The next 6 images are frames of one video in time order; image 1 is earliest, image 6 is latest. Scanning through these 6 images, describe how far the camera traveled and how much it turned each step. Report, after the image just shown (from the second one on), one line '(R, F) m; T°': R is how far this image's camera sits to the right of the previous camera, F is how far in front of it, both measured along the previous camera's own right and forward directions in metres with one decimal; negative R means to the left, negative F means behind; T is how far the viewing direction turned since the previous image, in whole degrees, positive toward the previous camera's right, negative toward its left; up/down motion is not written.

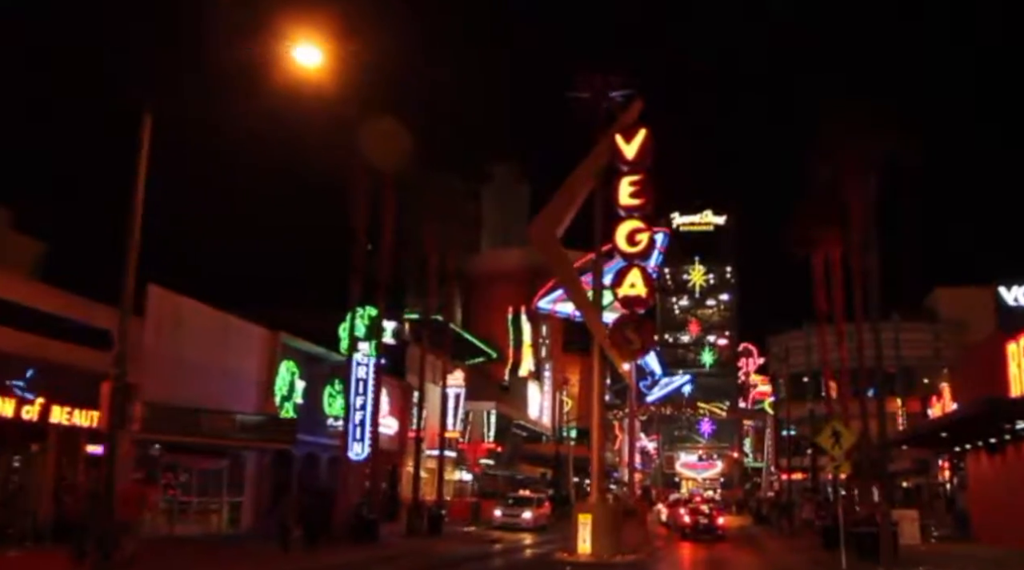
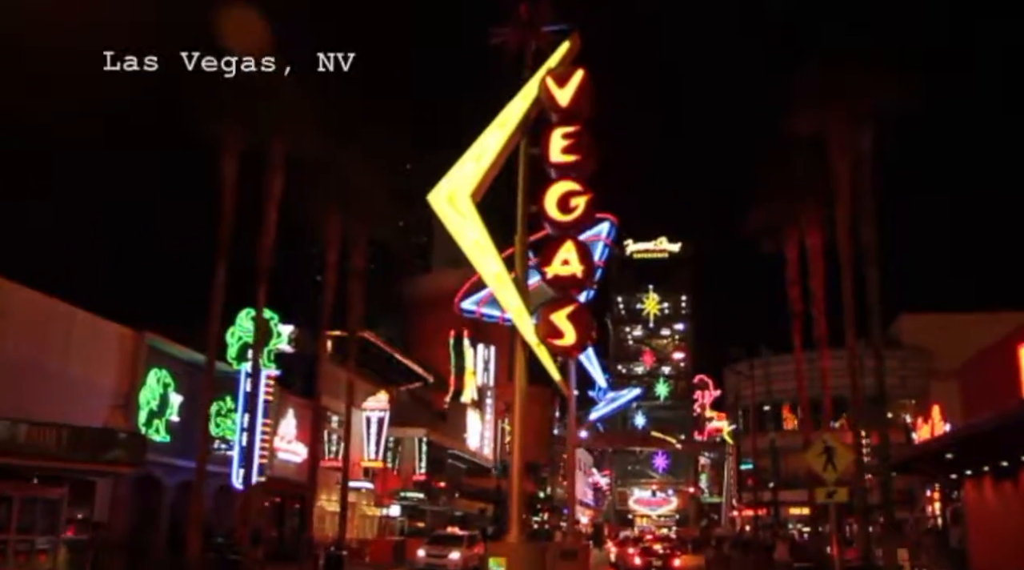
(+1.2, +5.5) m; +3°
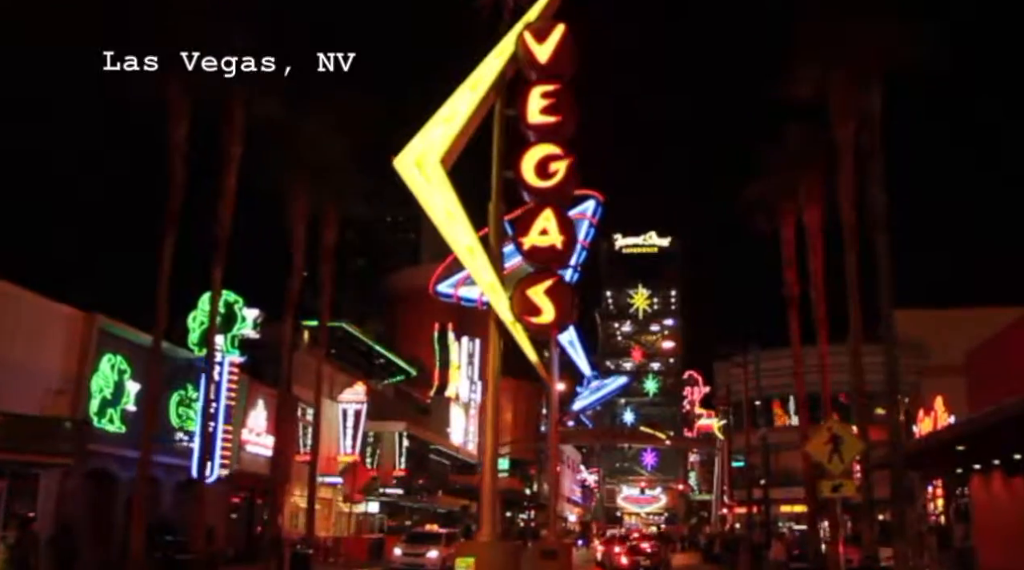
(+0.3, +1.8) m; +1°
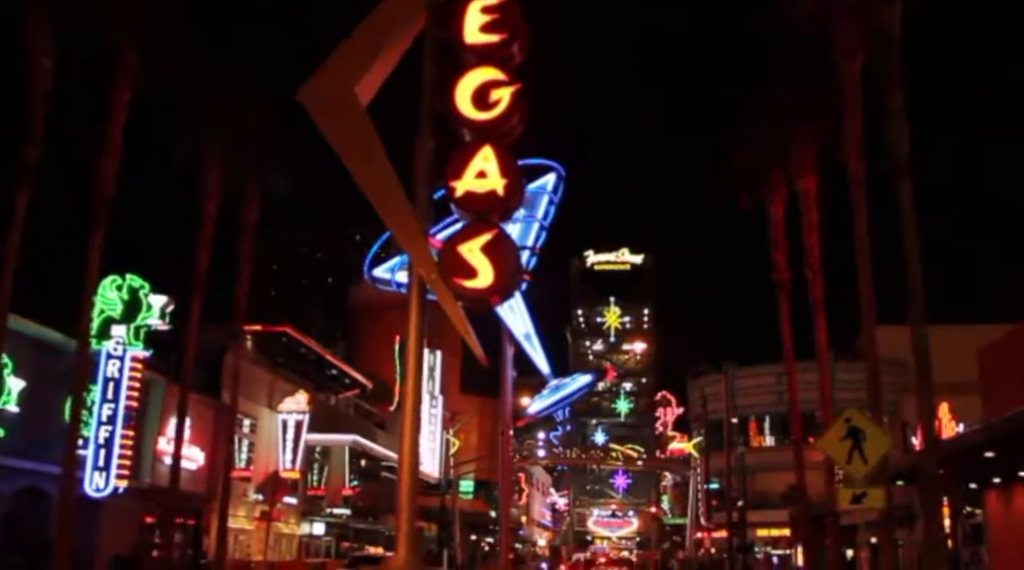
(+0.7, +3.7) m; +2°
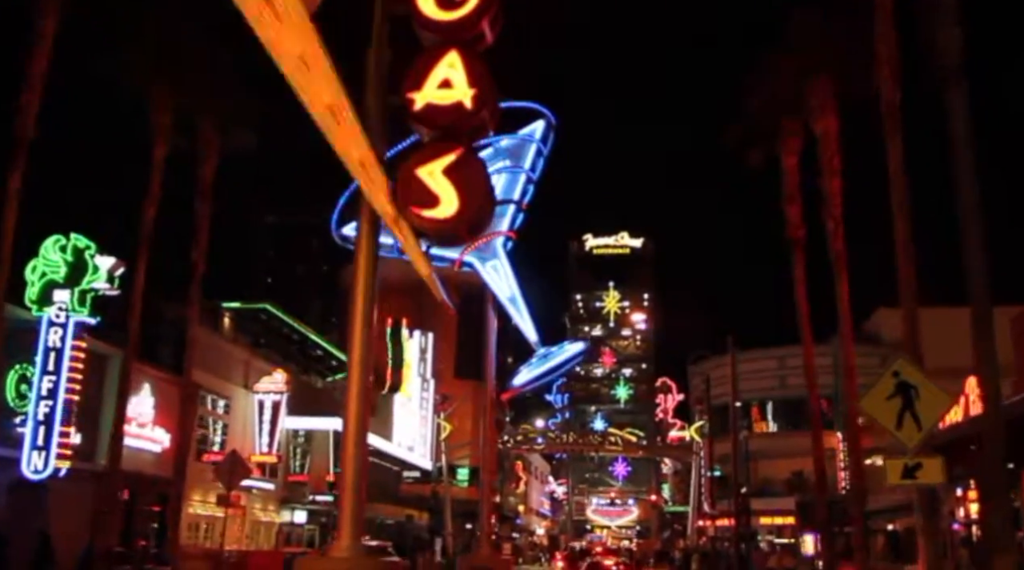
(+0.4, +2.4) m; 0°
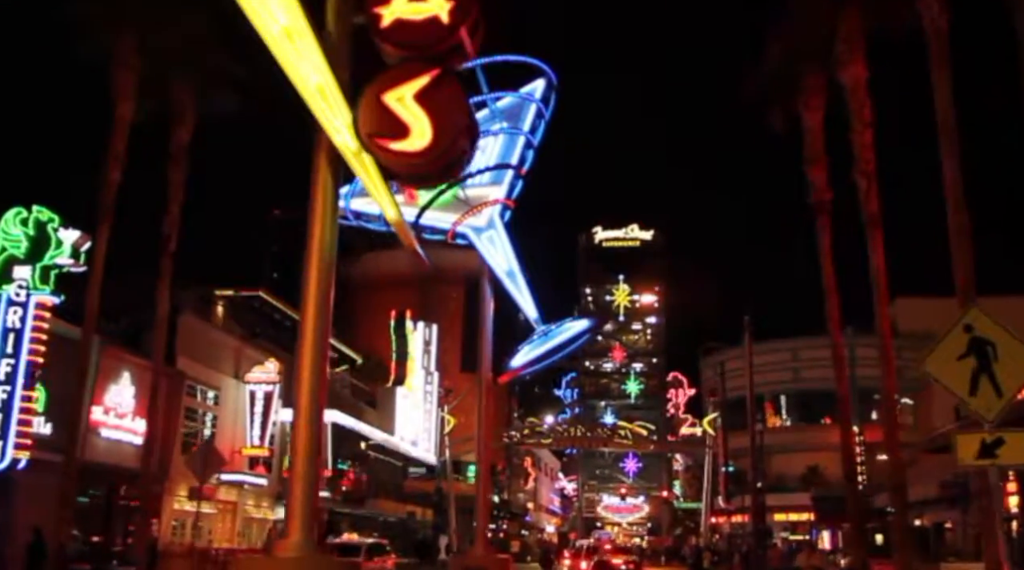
(+0.3, +1.8) m; -1°
